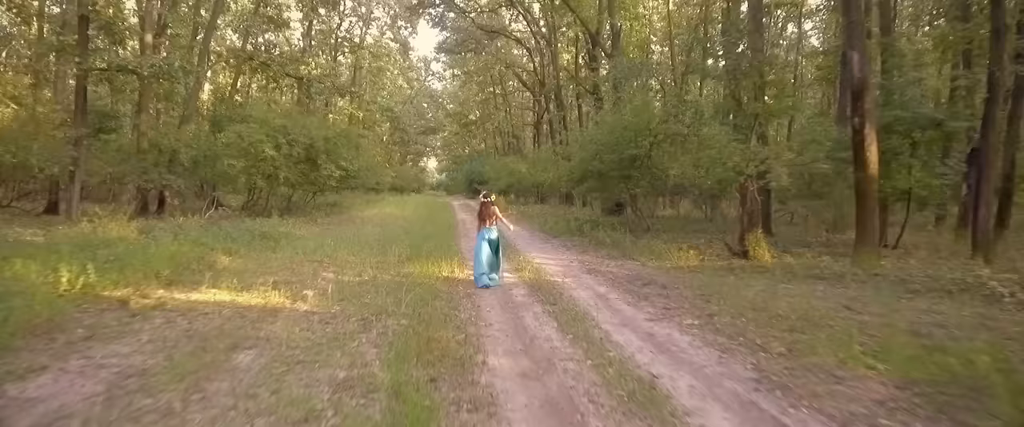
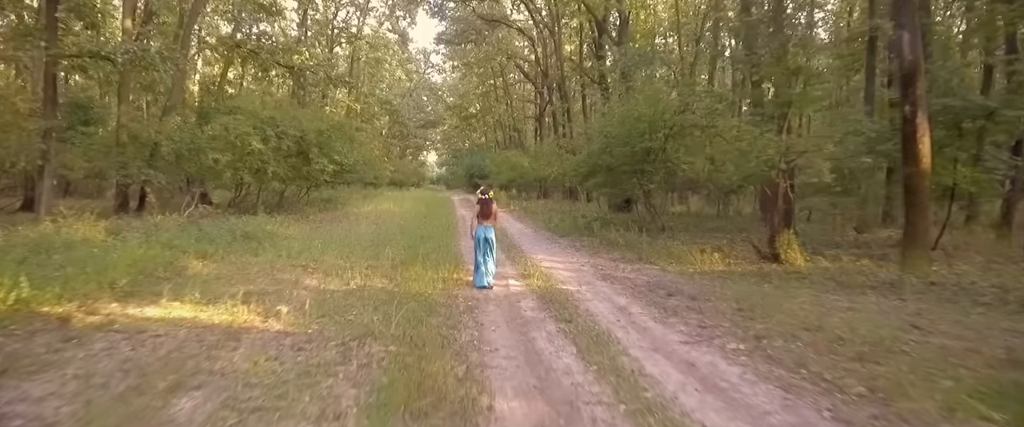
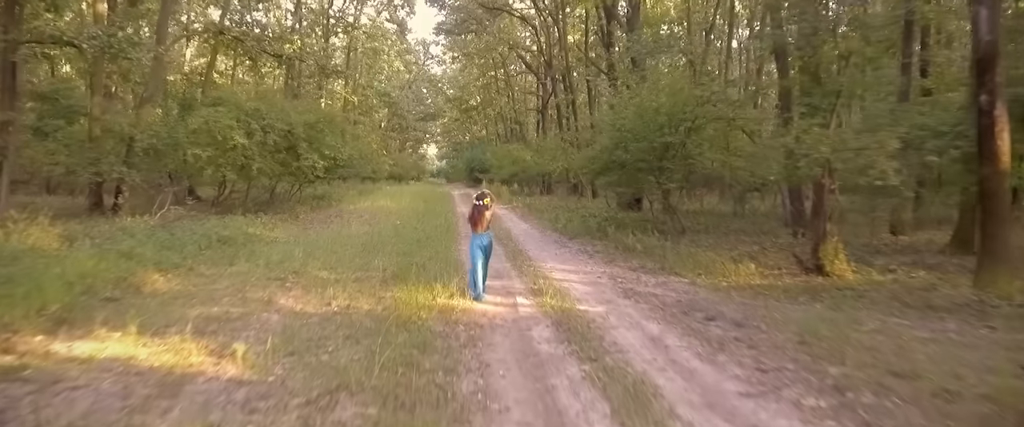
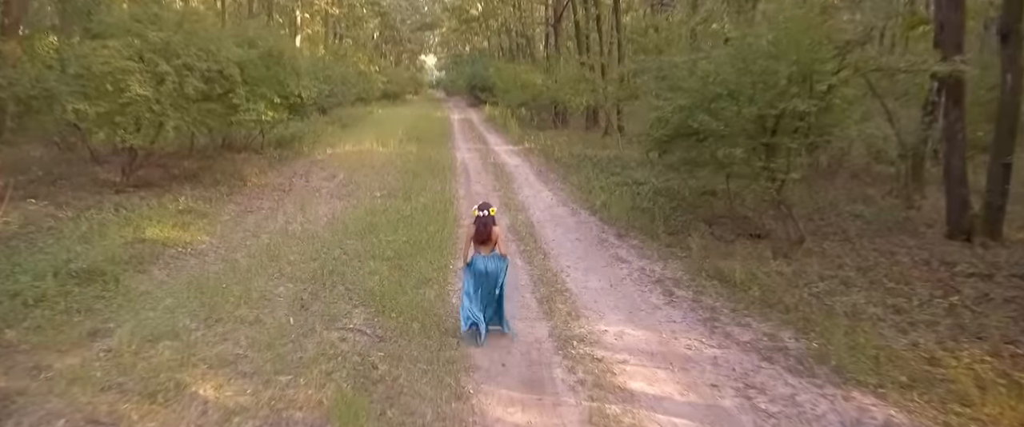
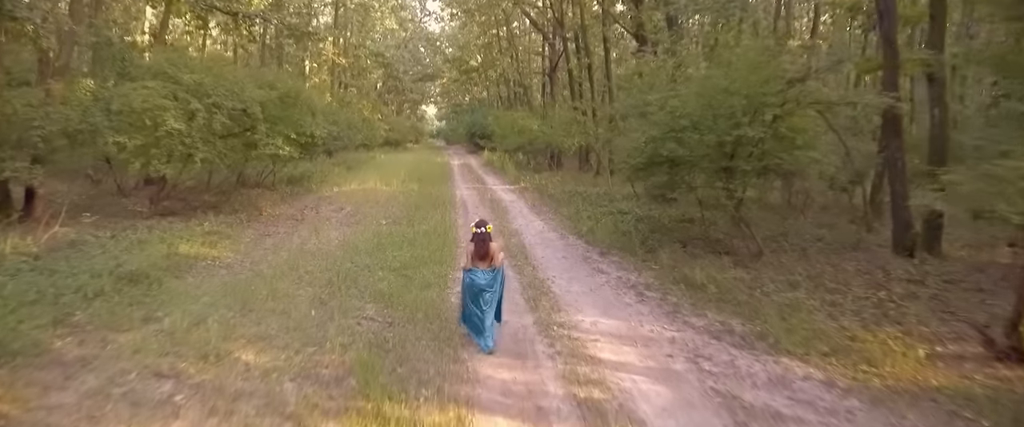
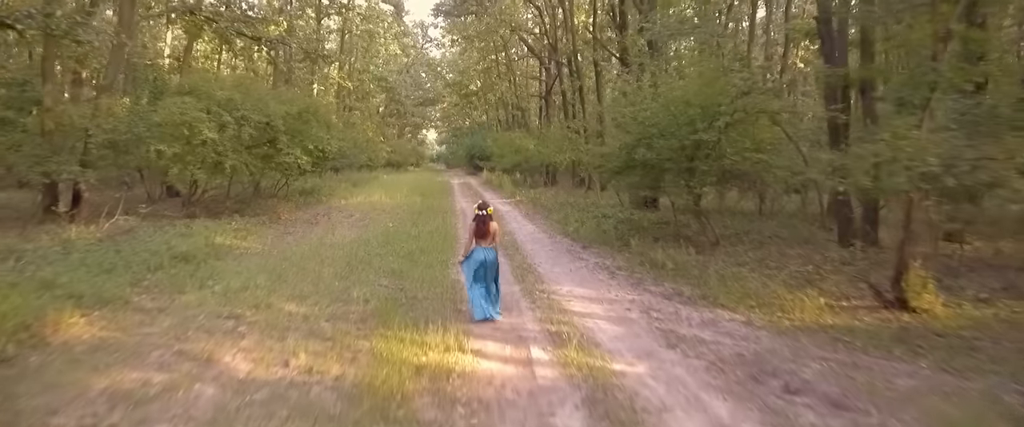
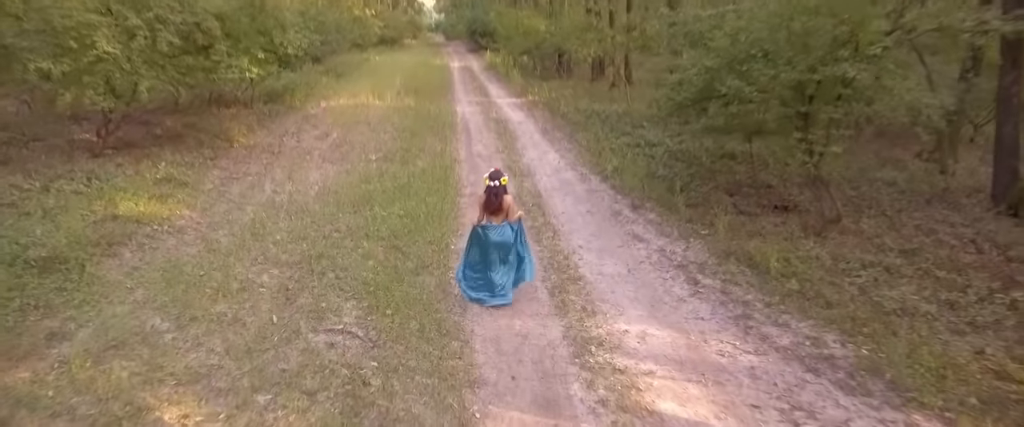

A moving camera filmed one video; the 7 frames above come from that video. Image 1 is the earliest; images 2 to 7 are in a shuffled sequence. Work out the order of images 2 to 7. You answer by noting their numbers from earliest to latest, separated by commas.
2, 3, 6, 5, 4, 7
